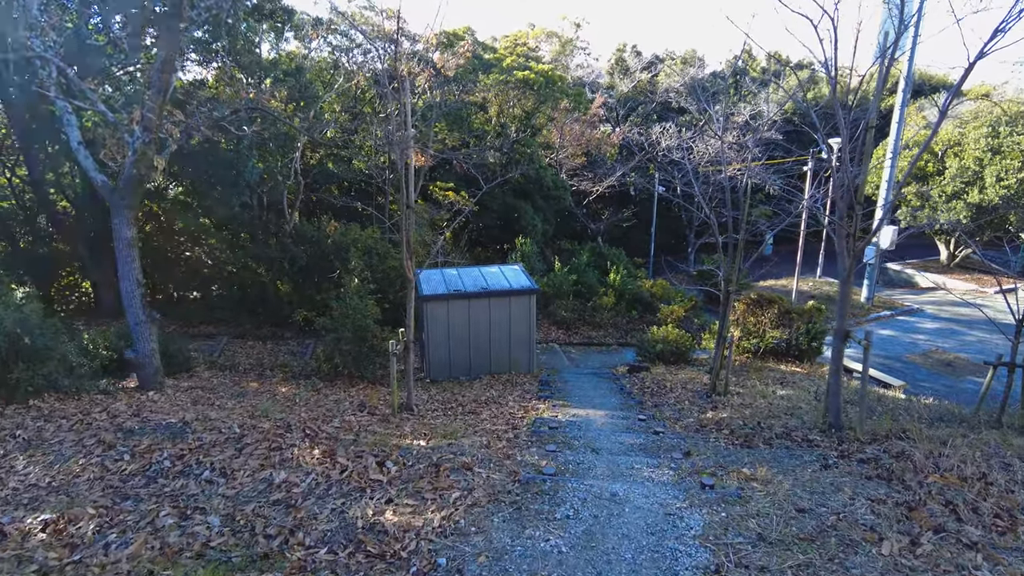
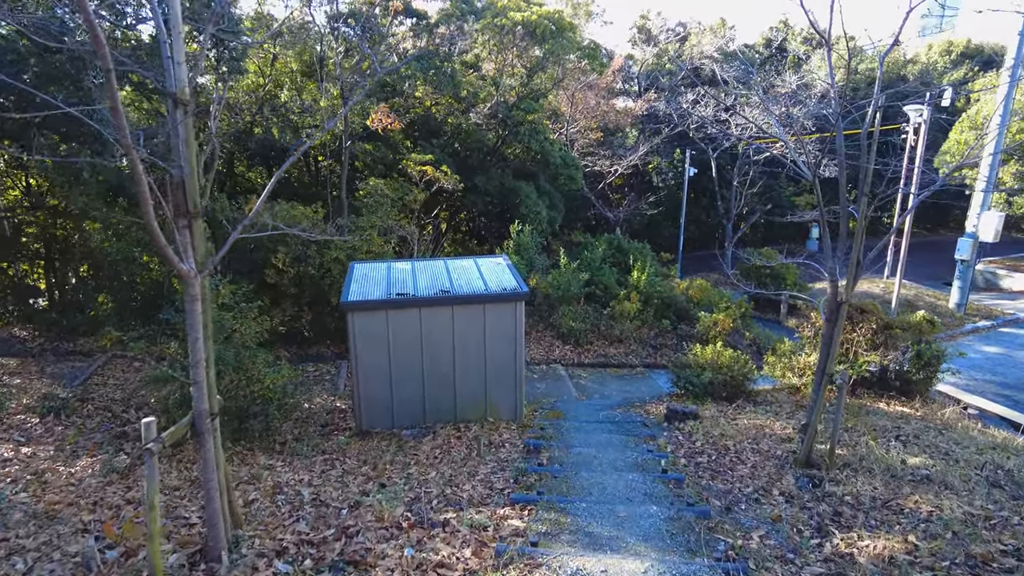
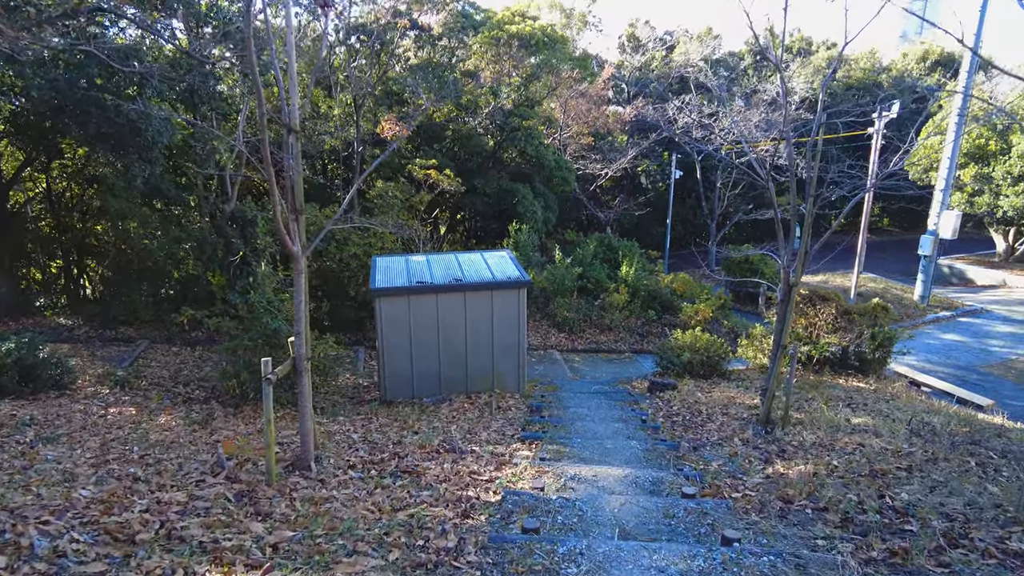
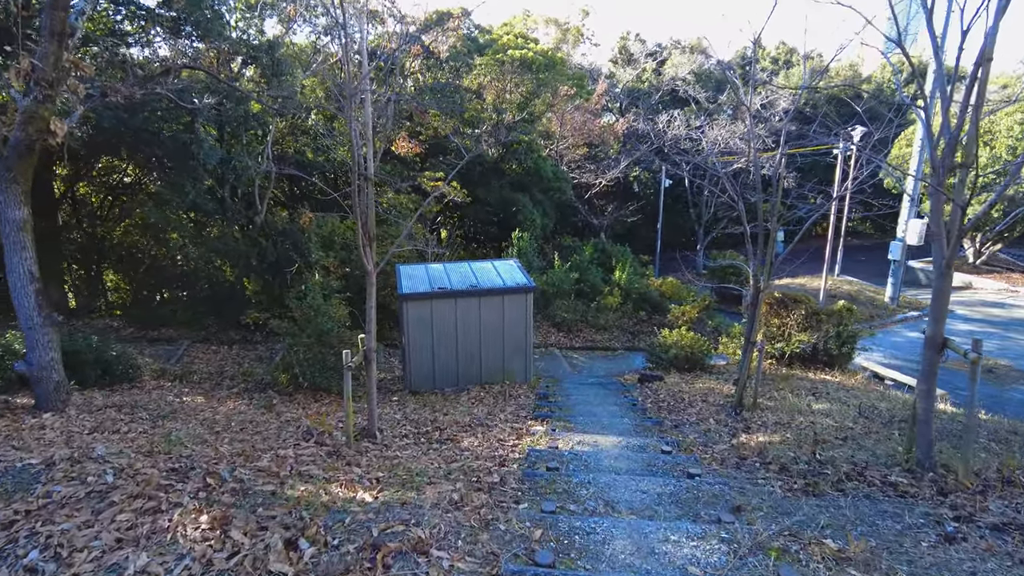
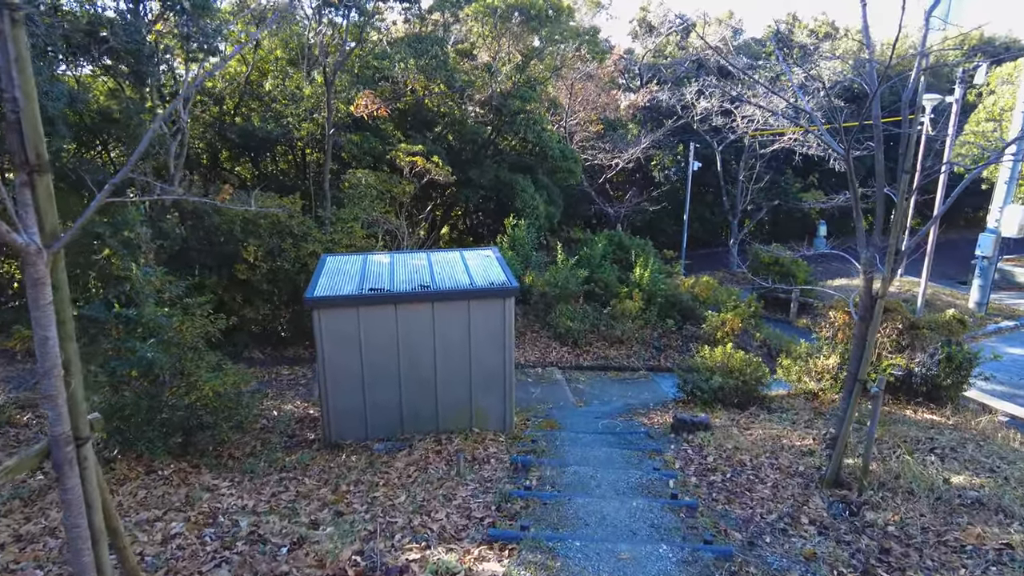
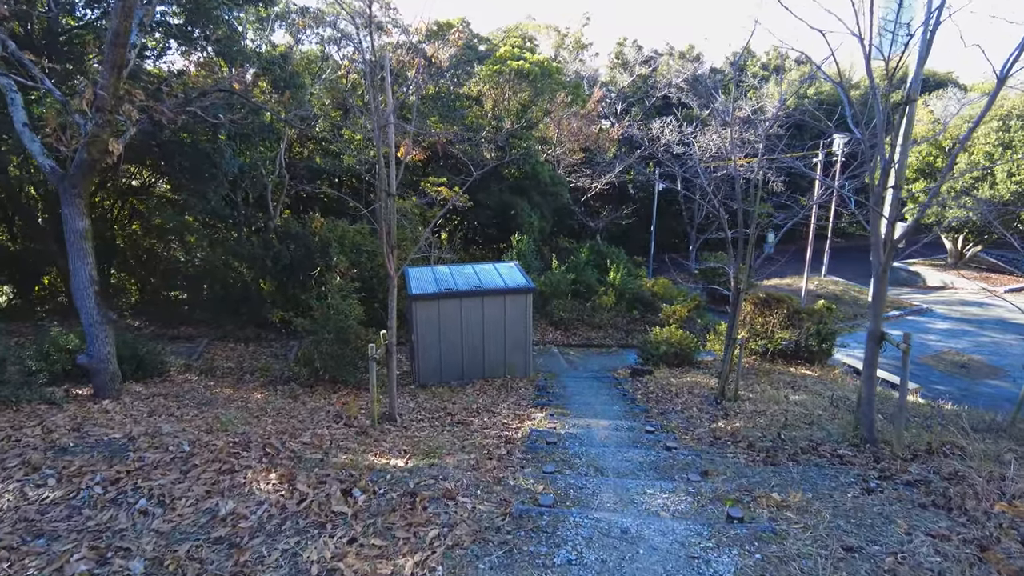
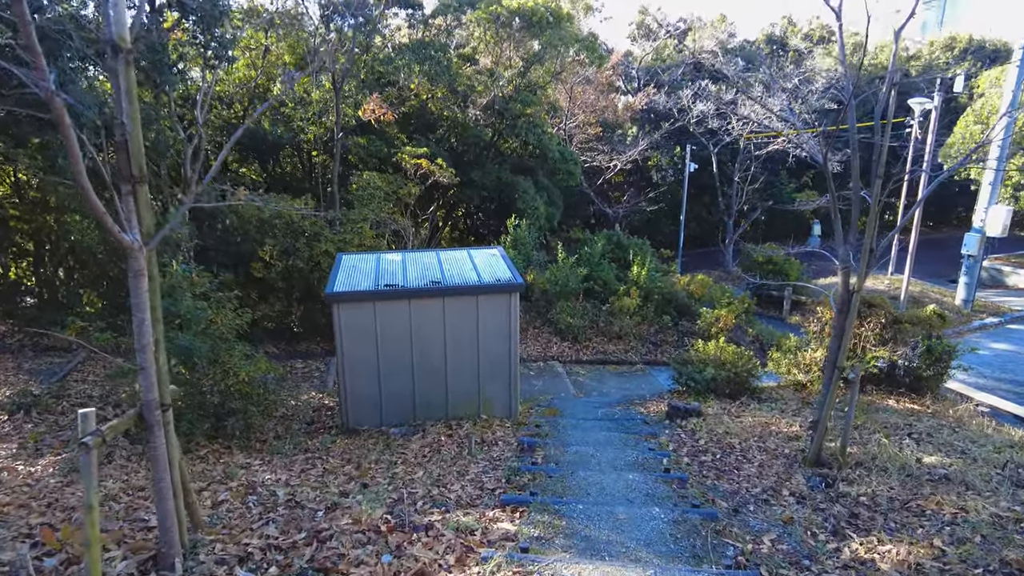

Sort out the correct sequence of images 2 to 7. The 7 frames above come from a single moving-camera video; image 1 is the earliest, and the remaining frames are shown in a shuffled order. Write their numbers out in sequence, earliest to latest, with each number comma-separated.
6, 4, 3, 2, 7, 5
